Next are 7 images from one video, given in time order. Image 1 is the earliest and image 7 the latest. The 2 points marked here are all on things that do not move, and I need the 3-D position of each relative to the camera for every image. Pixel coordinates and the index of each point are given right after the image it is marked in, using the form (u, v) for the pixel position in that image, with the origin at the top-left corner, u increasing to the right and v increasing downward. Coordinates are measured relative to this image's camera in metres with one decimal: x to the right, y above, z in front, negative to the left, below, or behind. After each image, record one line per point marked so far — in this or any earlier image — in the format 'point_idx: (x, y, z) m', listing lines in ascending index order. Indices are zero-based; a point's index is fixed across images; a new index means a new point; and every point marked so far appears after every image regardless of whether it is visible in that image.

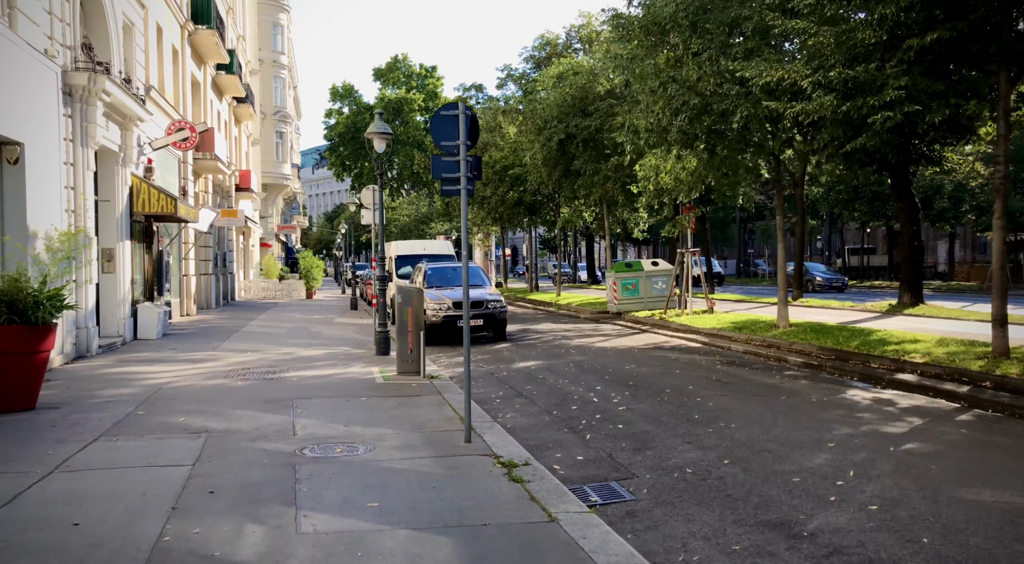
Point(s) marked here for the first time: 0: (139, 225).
0: (-7.9, +1.2, +17.0) m
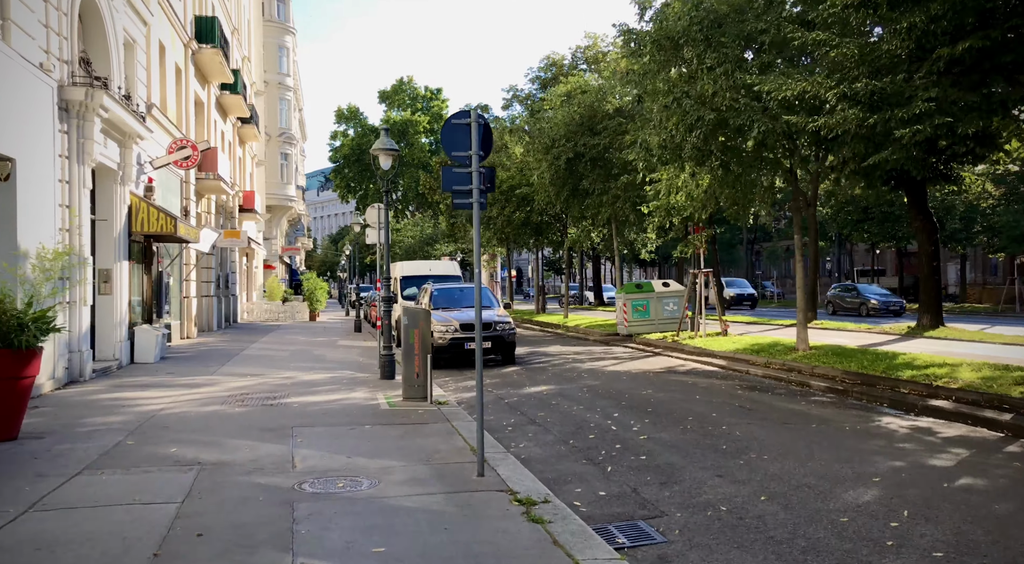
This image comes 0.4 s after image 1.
0: (-7.7, +0.7, +16.6) m
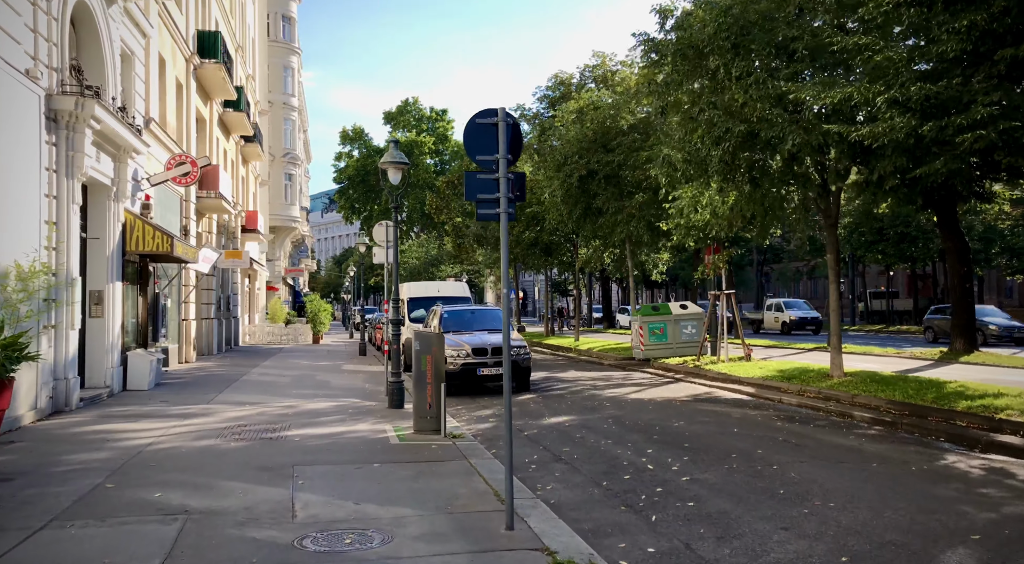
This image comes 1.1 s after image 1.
0: (-7.4, +0.3, +15.7) m
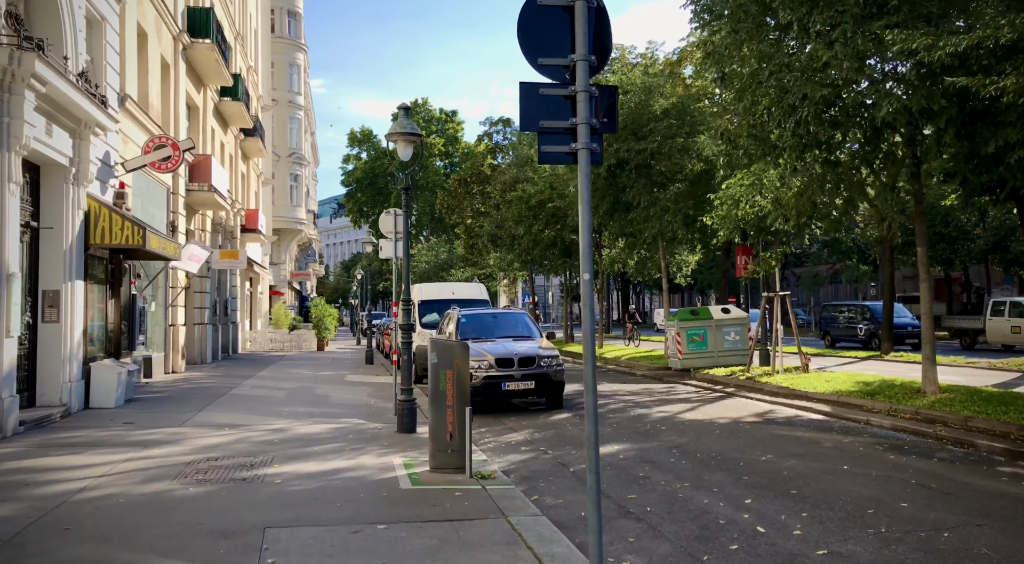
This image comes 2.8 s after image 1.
0: (-6.9, +0.3, +13.6) m
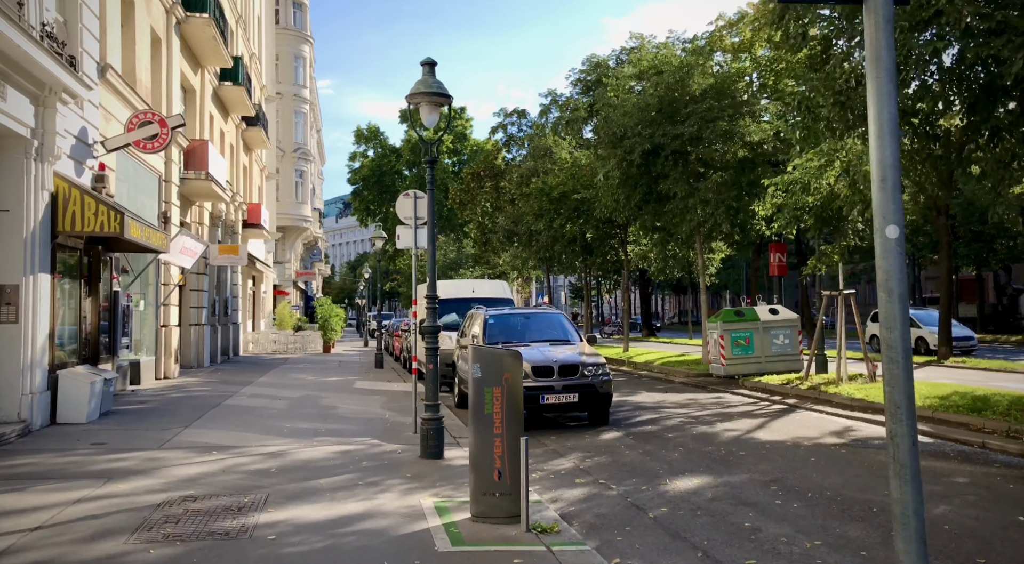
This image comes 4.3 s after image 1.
0: (-6.4, +0.4, +11.8) m
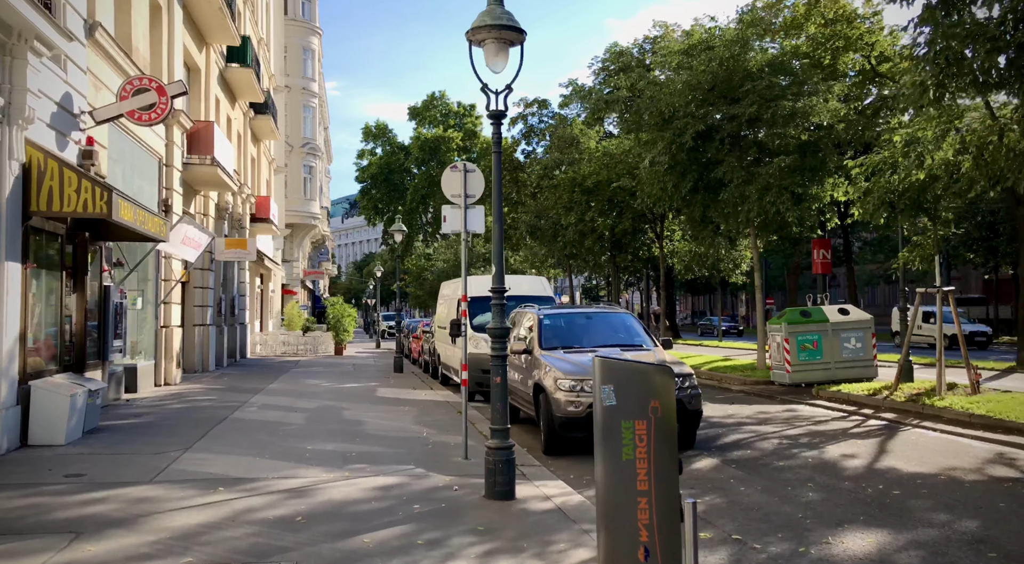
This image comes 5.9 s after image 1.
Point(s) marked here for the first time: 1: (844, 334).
0: (-5.6, +0.5, +9.9) m
1: (+6.6, -1.0, +16.1) m
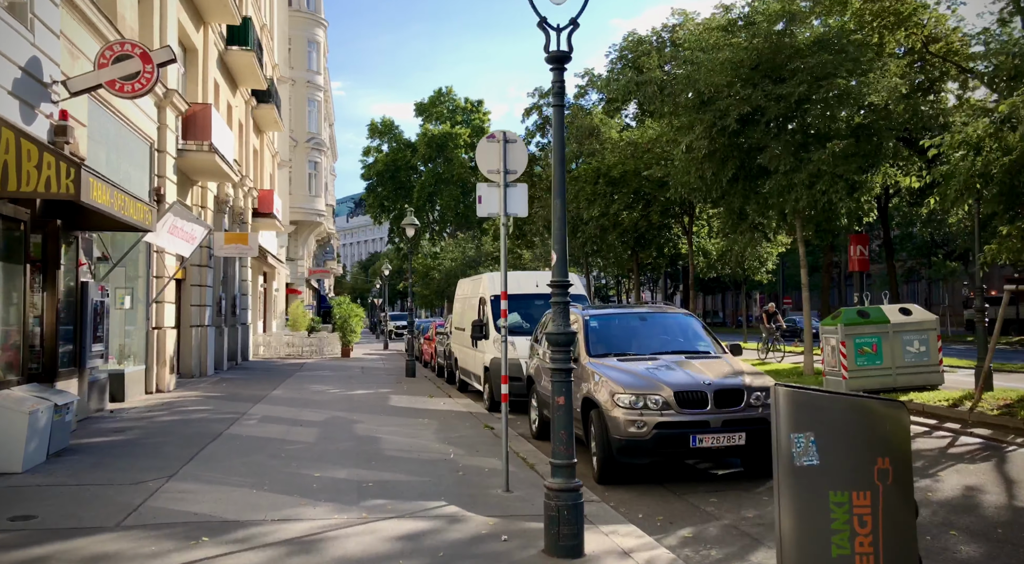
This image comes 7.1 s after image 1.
0: (-5.2, +0.5, +8.4) m
1: (+7.1, -1.0, +14.5) m
